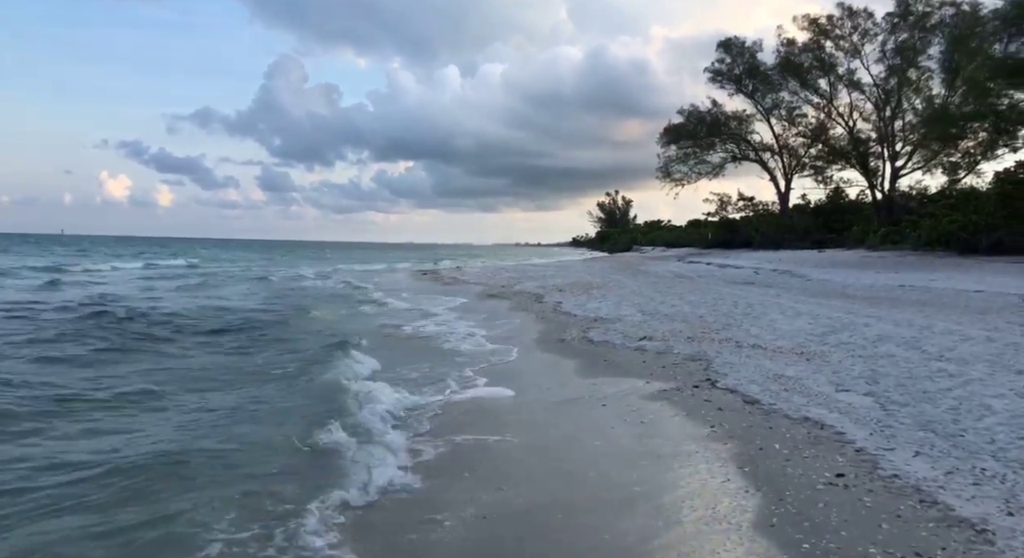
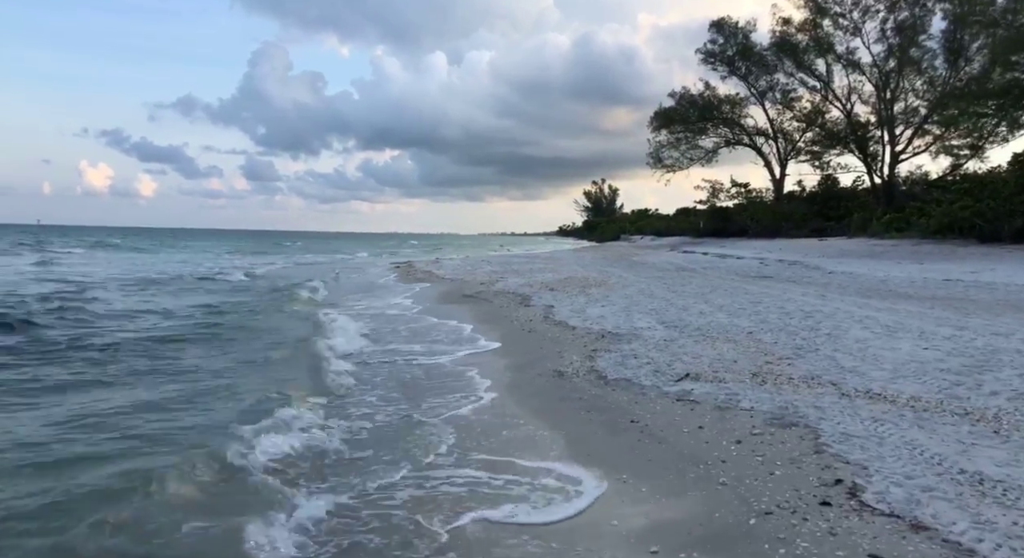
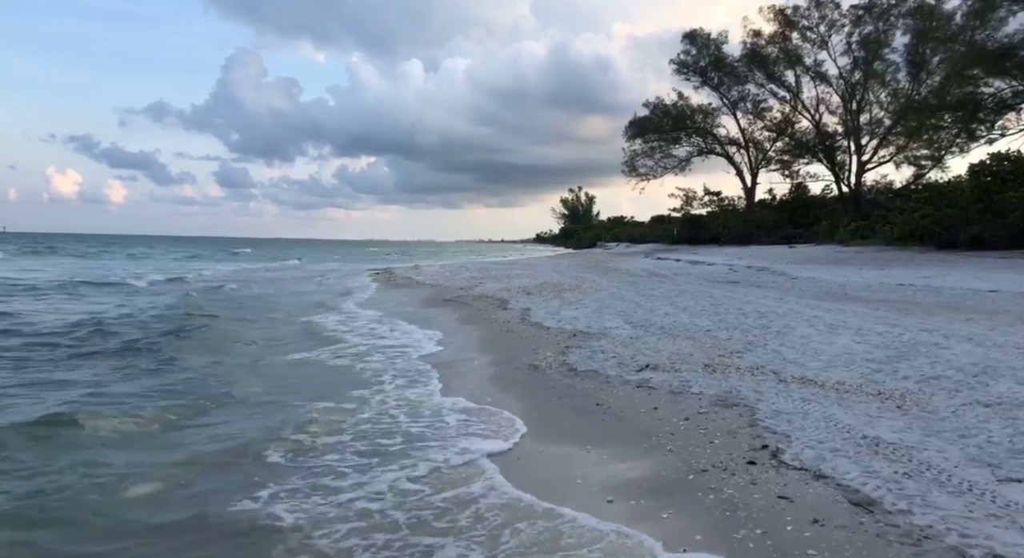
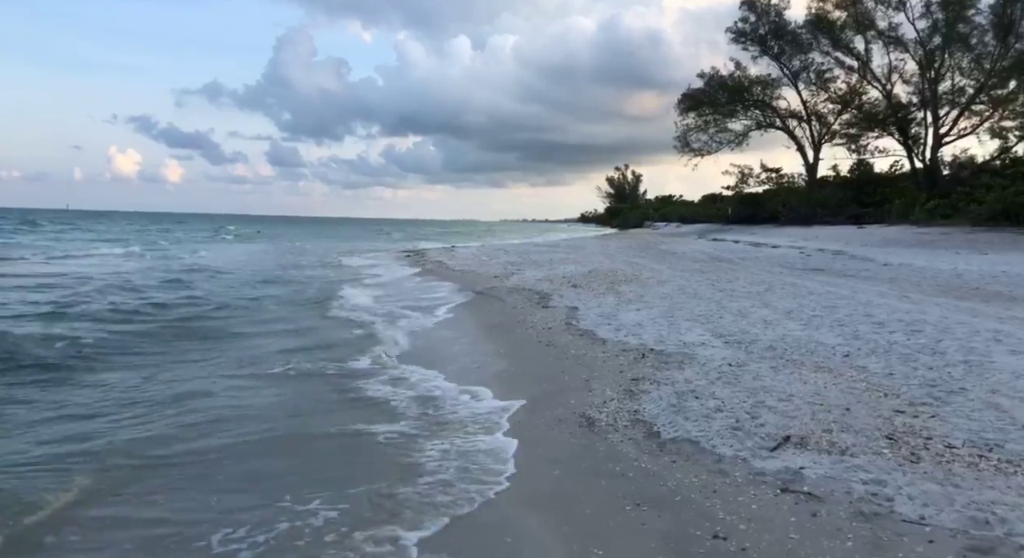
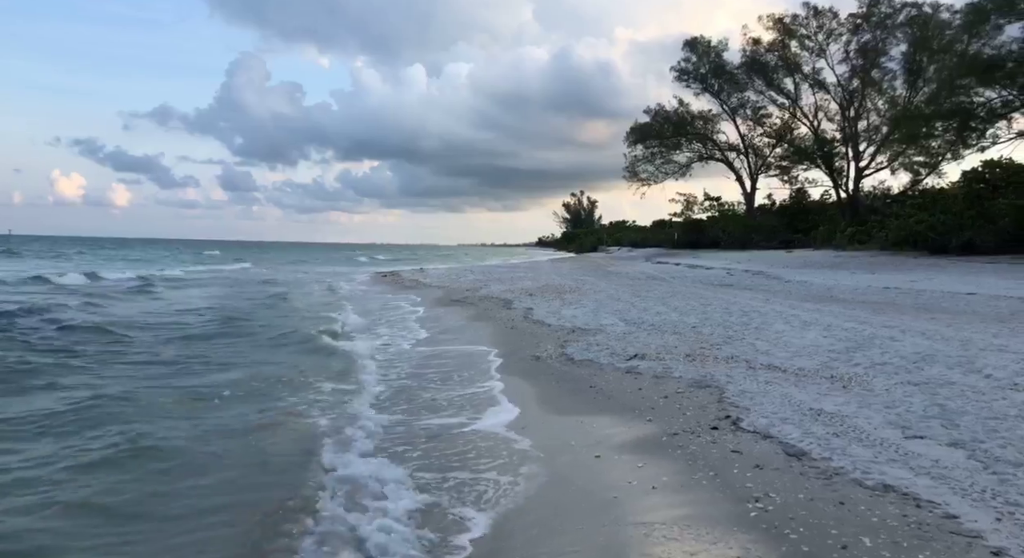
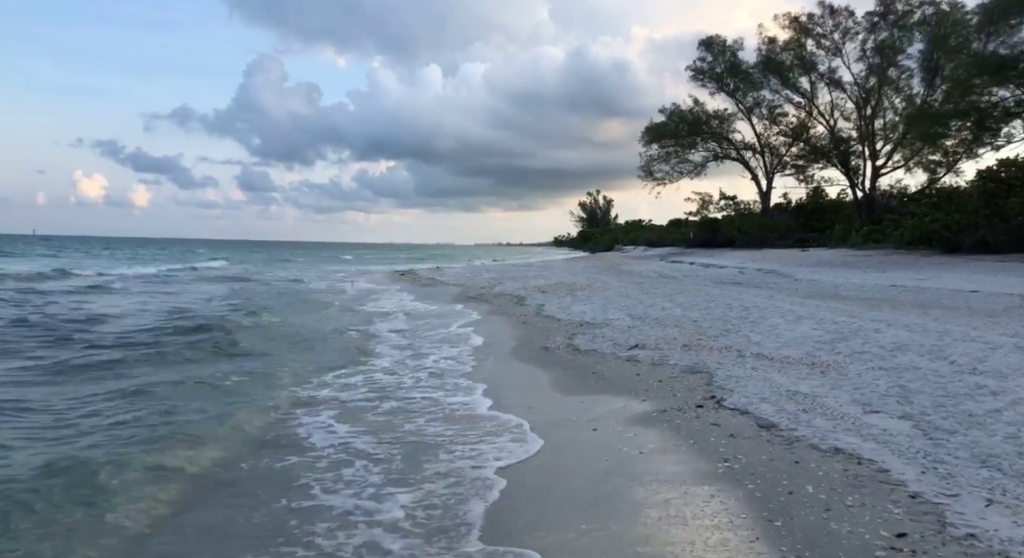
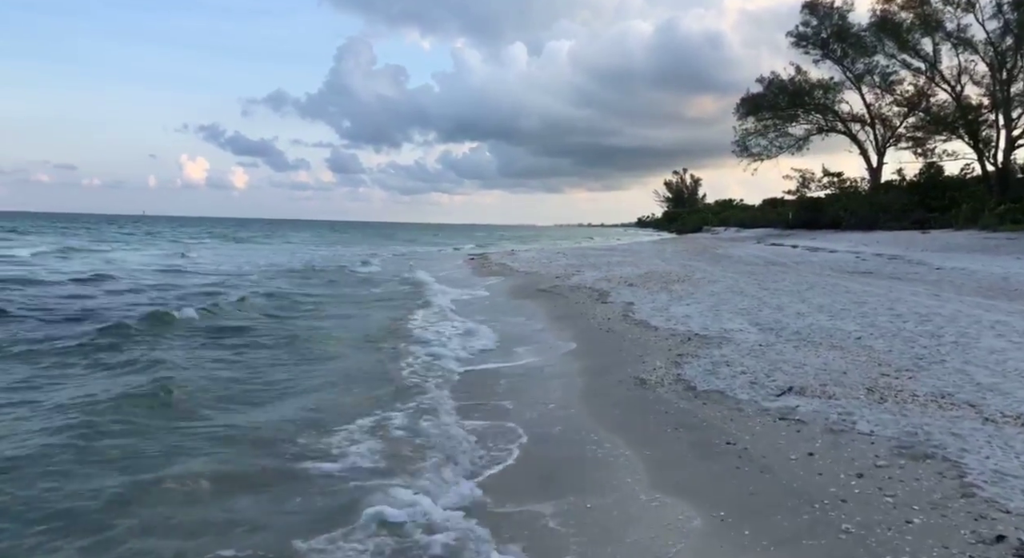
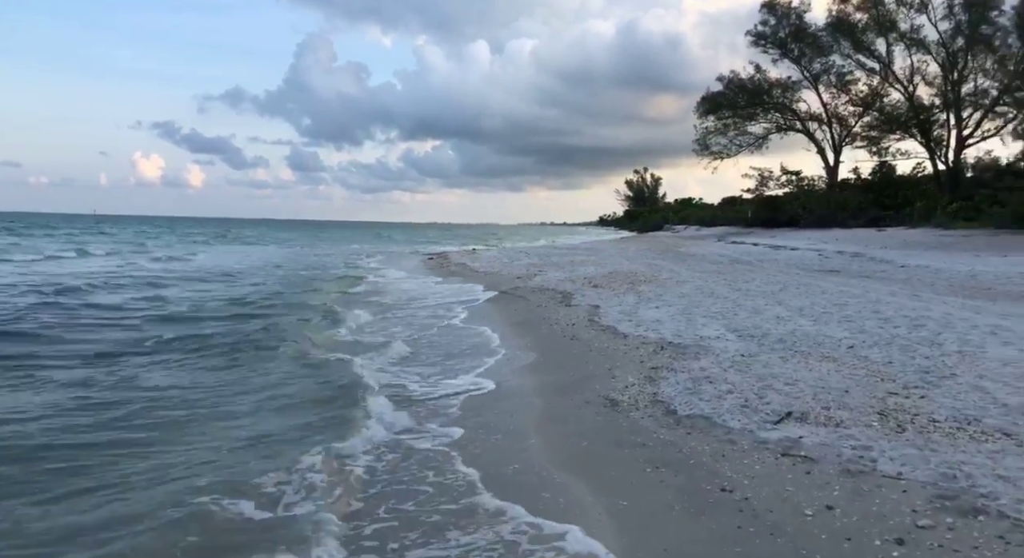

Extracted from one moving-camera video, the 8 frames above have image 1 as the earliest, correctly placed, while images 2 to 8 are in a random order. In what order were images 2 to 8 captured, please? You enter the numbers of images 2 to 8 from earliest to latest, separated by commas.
6, 5, 3, 2, 7, 8, 4
